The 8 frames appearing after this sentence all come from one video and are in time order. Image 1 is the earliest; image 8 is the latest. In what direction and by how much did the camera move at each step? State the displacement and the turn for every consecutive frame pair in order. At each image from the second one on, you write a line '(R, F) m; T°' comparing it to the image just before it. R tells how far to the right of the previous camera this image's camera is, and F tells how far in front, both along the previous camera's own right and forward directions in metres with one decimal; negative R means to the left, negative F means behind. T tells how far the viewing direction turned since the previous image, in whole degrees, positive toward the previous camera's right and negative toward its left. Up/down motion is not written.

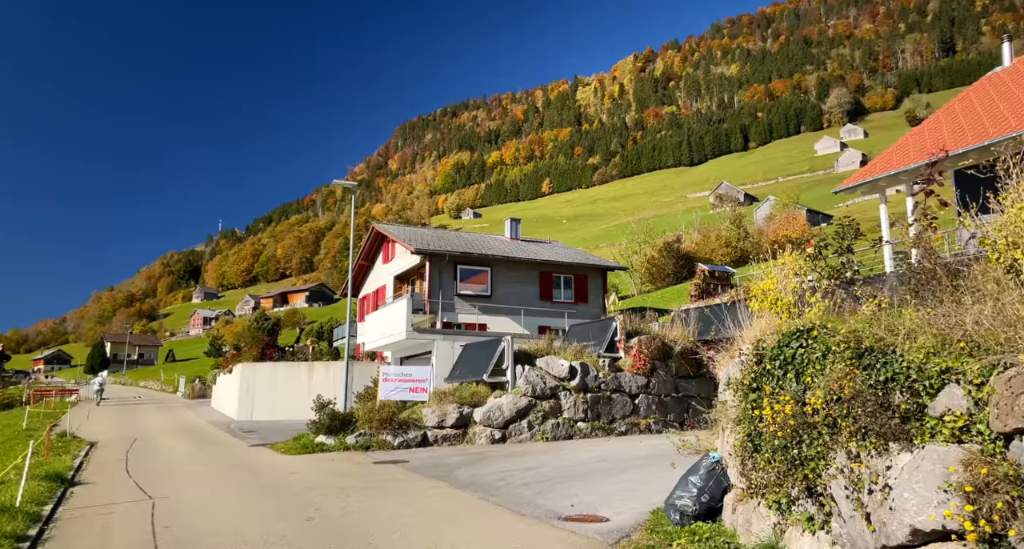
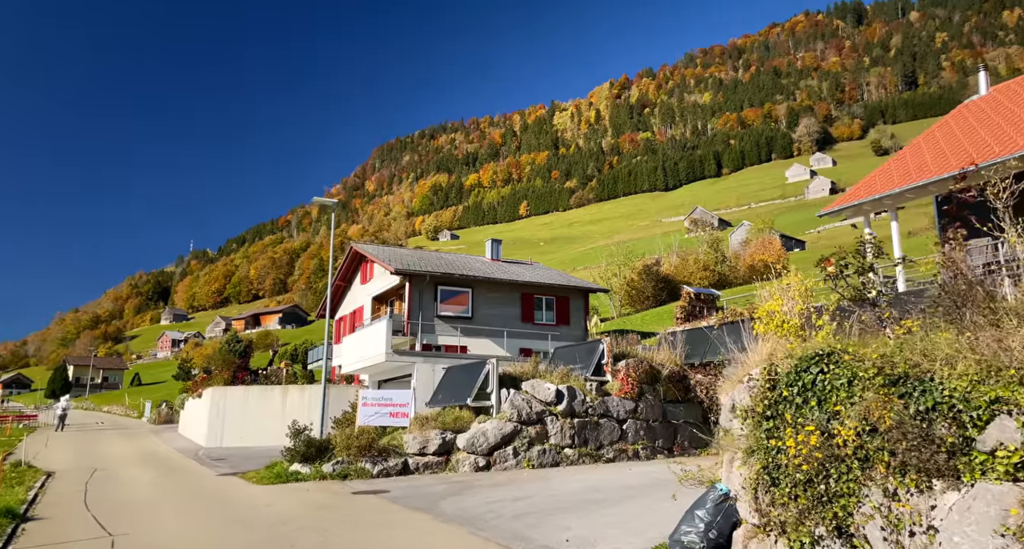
(-0.2, +0.5) m; +2°
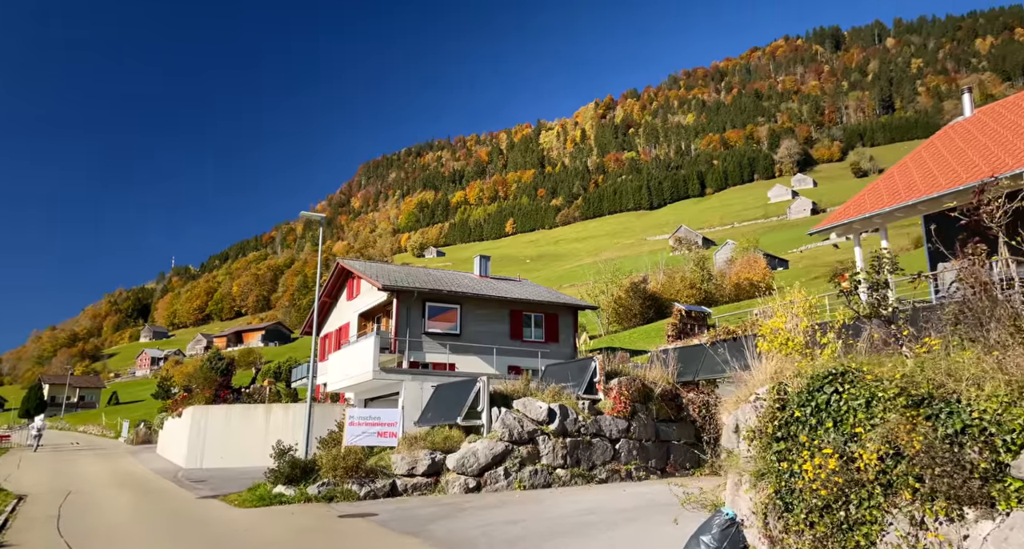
(-0.2, +0.3) m; +1°
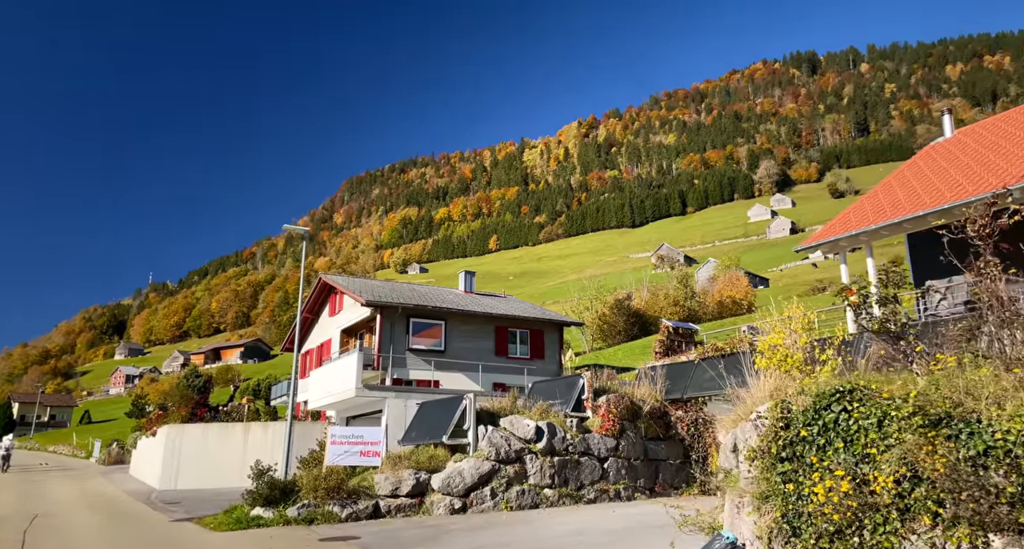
(-0.1, +0.3) m; +1°
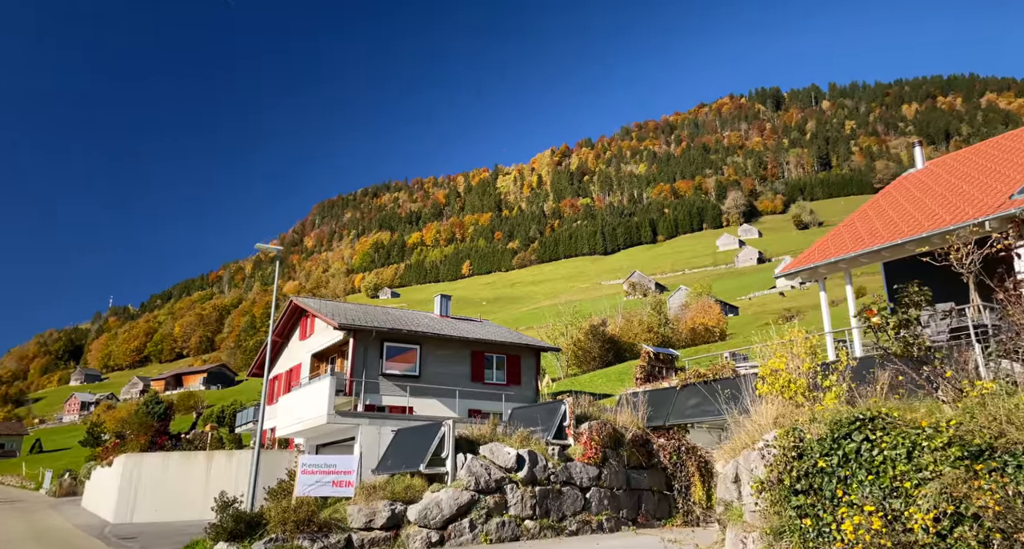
(-0.2, +0.5) m; +2°
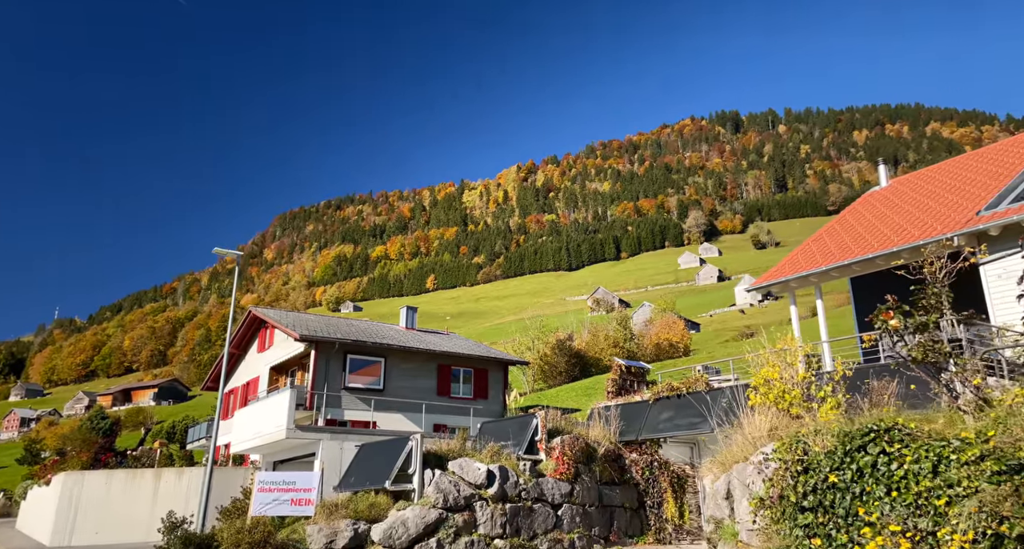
(-0.2, +0.5) m; +3°
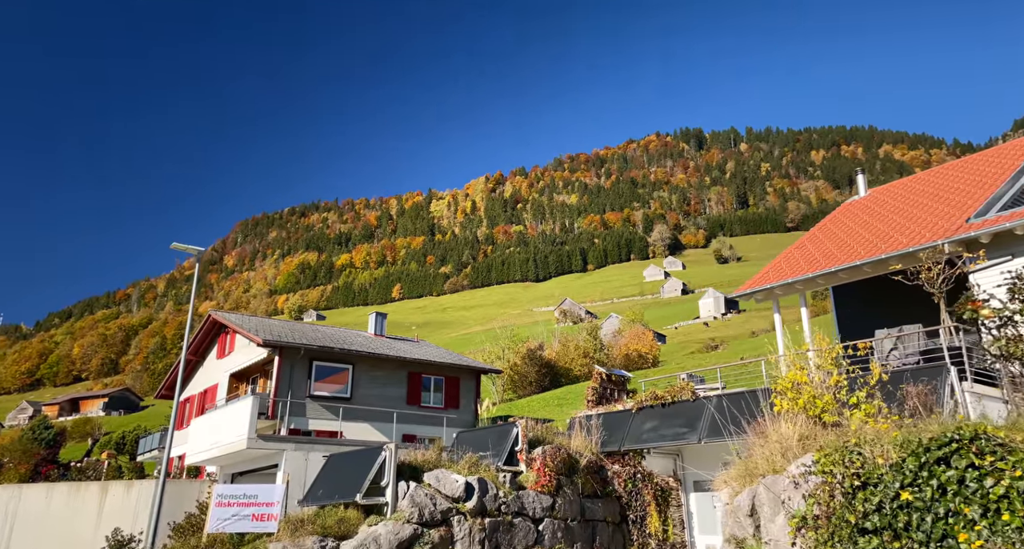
(-0.3, +0.8) m; +3°
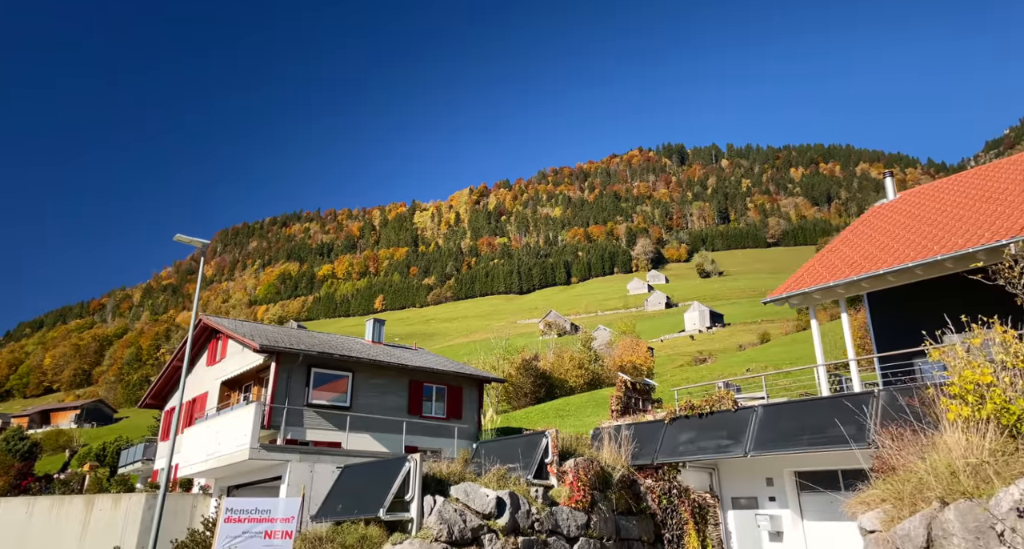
(-1.0, +1.2) m; +1°
